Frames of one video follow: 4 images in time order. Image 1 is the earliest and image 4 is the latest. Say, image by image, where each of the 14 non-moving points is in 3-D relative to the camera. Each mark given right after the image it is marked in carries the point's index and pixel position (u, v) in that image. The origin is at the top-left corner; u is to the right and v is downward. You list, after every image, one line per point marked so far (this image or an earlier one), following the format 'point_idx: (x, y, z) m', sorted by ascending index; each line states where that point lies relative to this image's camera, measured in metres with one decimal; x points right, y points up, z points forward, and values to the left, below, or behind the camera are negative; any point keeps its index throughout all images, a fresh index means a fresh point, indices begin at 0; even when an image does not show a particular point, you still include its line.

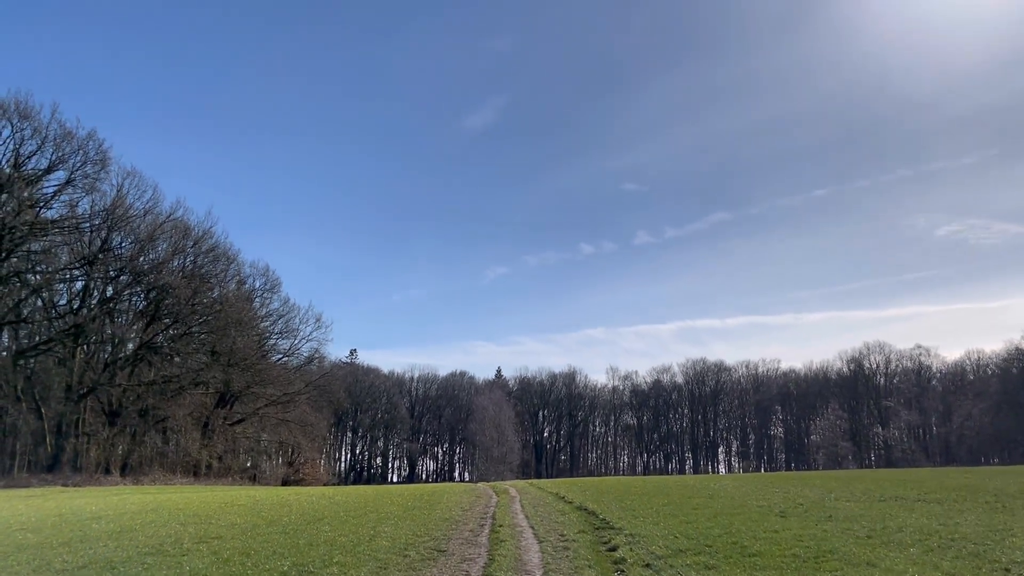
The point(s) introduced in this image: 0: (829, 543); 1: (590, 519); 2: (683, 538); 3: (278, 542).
0: (+5.0, -4.0, +12.8) m
1: (+1.8, -5.3, +19.2) m
2: (+3.0, -4.4, +14.5) m
3: (-4.9, -5.3, +17.1) m
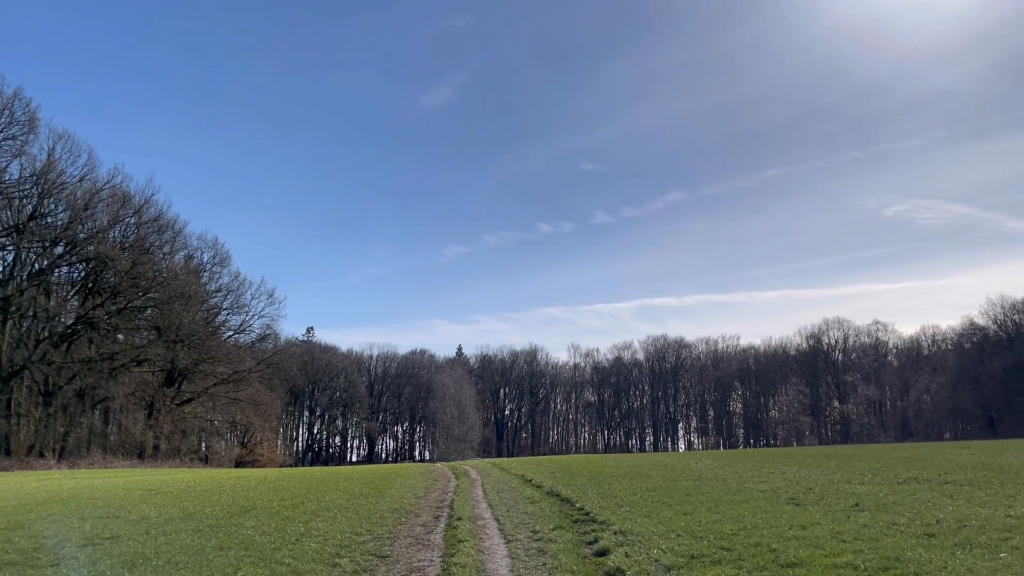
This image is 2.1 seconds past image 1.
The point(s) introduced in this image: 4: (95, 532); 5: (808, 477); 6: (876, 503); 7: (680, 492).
0: (+4.5, -3.1, +9.9) m
1: (+1.0, -4.3, +16.1) m
2: (+2.4, -3.5, +11.5) m
3: (-5.5, -4.3, +13.8) m
4: (-8.4, -4.9, +16.8) m
5: (+7.1, -4.5, +20.0) m
6: (+6.1, -3.6, +13.9) m
7: (+3.6, -4.3, +17.7) m
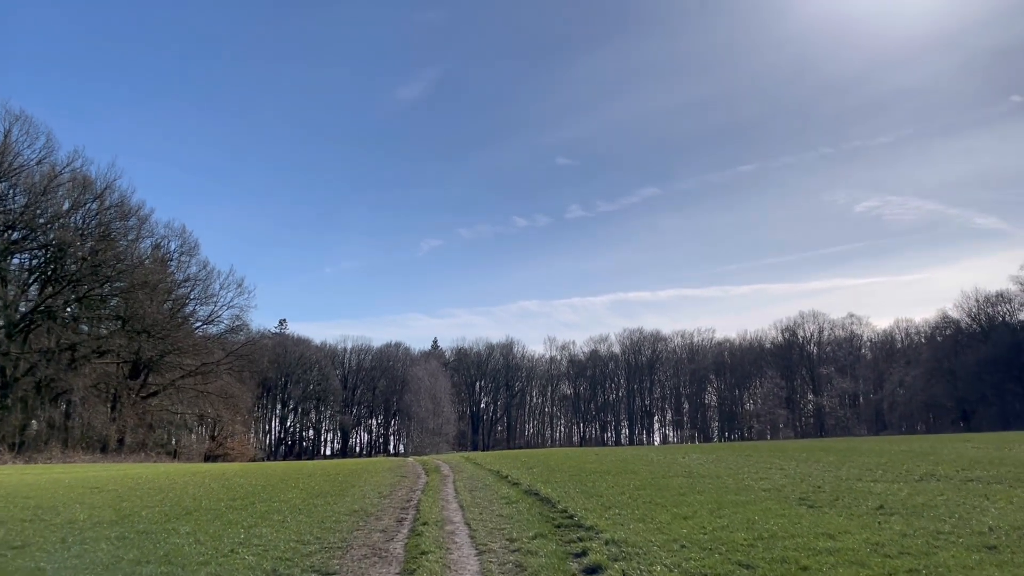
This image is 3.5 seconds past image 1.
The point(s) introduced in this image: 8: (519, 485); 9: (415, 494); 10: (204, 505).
0: (+4.2, -2.7, +8.1) m
1: (+0.6, -3.8, +14.2) m
2: (+2.1, -3.0, +9.6) m
3: (-5.9, -3.8, +11.7) m
4: (-8.8, -4.4, +14.6) m
5: (+6.6, -4.1, +18.2) m
6: (+5.7, -3.2, +12.1) m
7: (+3.1, -3.8, +15.8) m
8: (+0.2, -4.6, +19.3) m
9: (-2.3, -4.9, +19.6) m
10: (-7.0, -5.0, +19.1) m
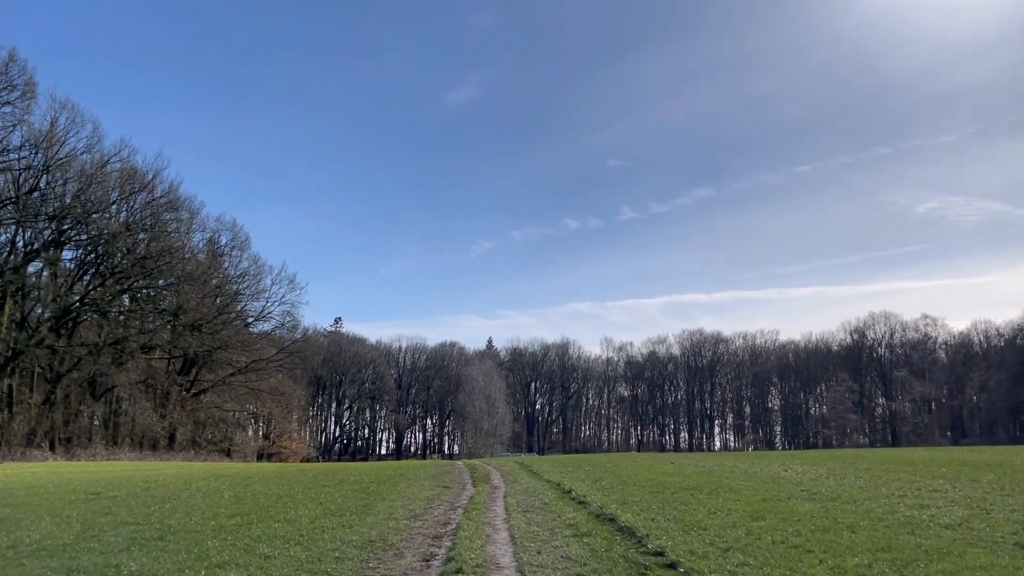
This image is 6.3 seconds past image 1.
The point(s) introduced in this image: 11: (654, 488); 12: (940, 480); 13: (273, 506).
0: (+4.7, -2.0, +3.5) m
1: (+1.4, -3.2, +9.9) m
2: (+2.7, -2.4, +5.2) m
3: (-5.2, -3.1, +7.8) m
4: (-7.9, -3.7, +10.9) m
5: (+7.7, -3.4, +13.5) m
6: (+6.4, -2.5, +7.5) m
7: (+4.0, -3.2, +11.3) m
8: (+1.3, -3.9, +15.0) m
9: (-1.1, -4.2, +15.5) m
10: (-5.8, -4.3, +15.2) m
11: (+3.1, -4.3, +18.2) m
12: (+8.7, -3.9, +16.9) m
13: (-5.2, -4.8, +18.3) m
